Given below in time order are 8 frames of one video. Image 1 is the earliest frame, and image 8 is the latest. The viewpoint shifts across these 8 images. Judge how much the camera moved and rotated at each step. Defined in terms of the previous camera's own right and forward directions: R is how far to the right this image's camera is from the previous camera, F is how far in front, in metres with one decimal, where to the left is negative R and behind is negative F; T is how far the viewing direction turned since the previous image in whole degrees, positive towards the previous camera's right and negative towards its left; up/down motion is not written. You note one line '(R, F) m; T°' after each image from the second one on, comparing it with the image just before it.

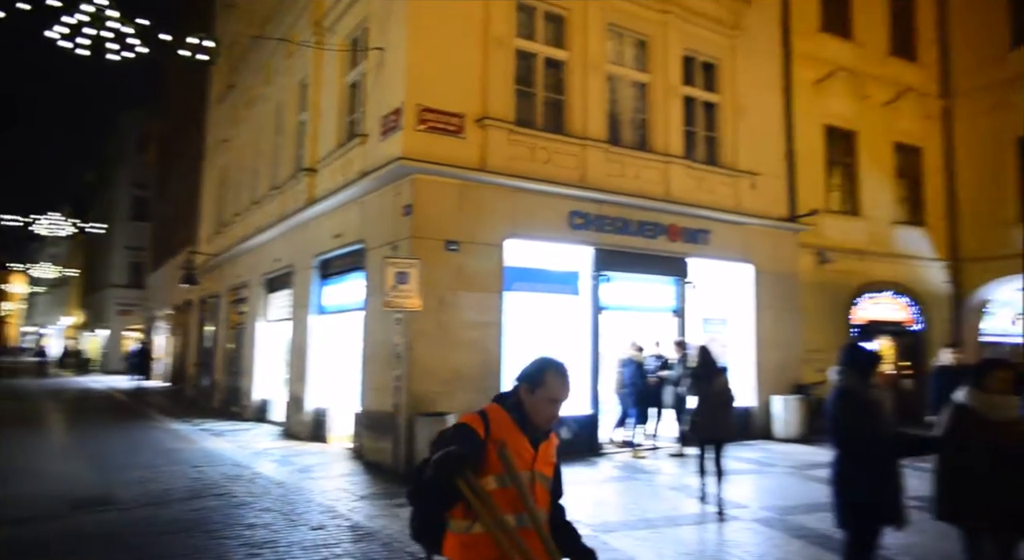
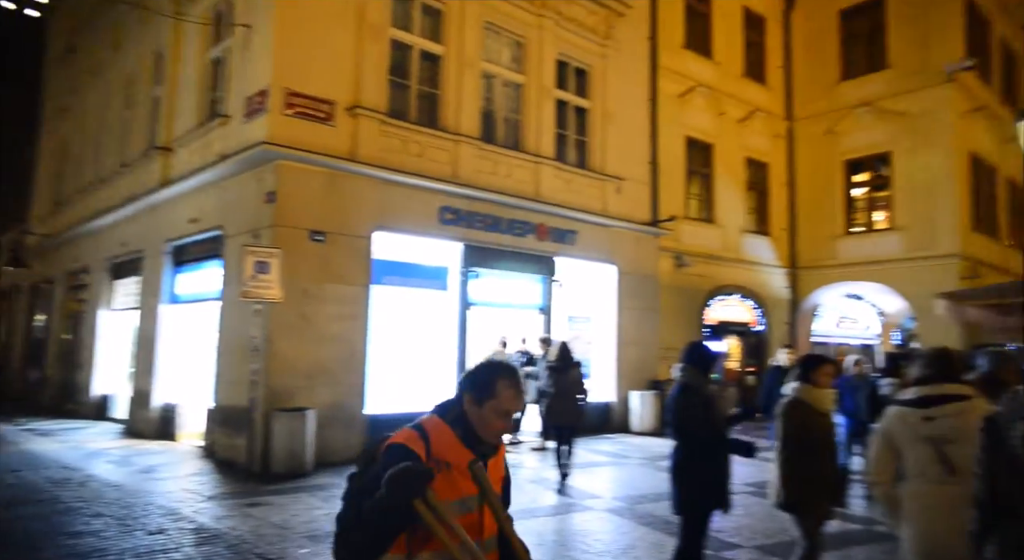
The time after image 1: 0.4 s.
(-0.1, 0.0) m; +11°
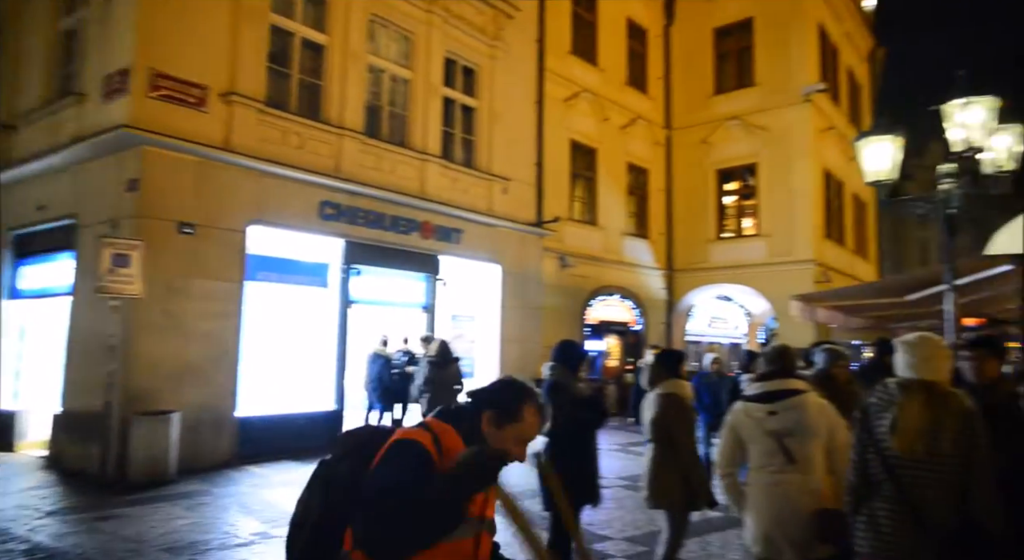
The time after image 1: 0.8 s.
(0.0, 0.0) m; +9°
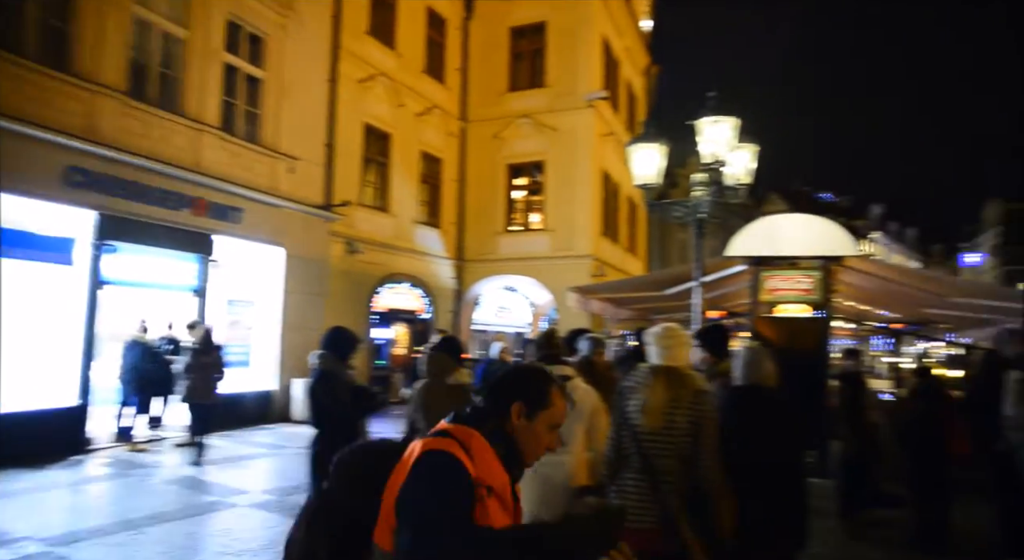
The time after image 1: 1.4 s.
(0.0, +0.1) m; +16°
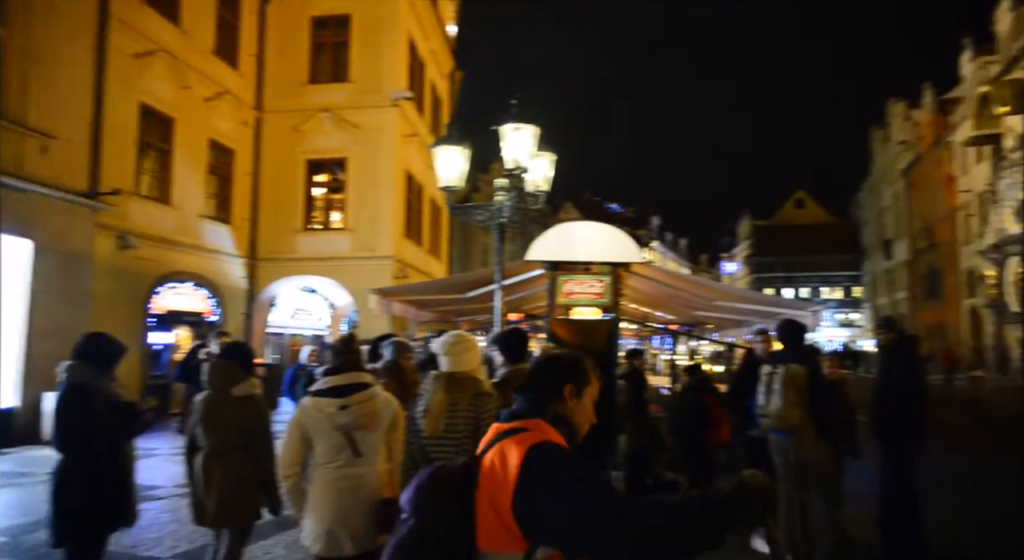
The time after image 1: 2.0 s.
(0.0, +0.5) m; +15°
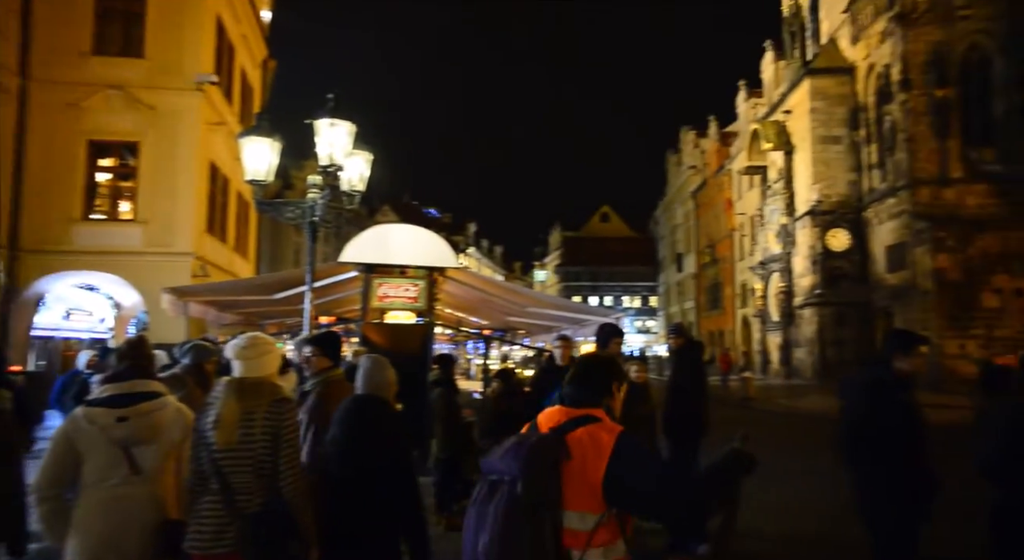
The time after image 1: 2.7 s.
(+0.3, +1.1) m; +14°
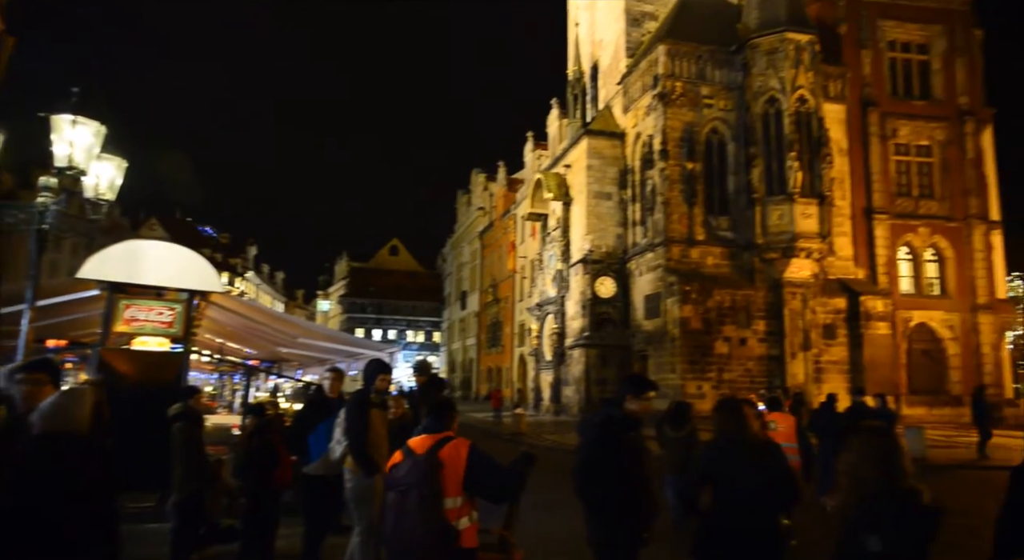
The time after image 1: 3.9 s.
(+1.5, -0.4) m; +16°
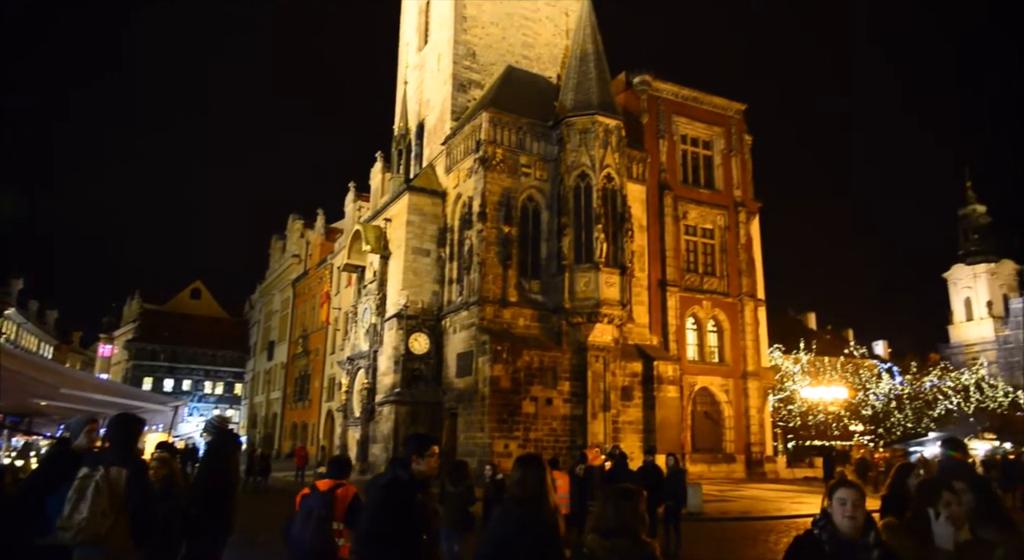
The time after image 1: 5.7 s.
(+1.0, -1.5) m; +14°
